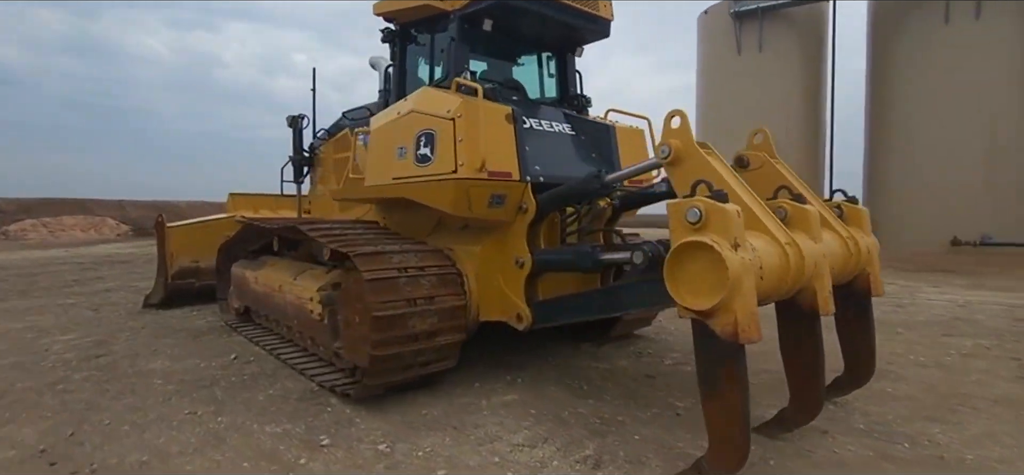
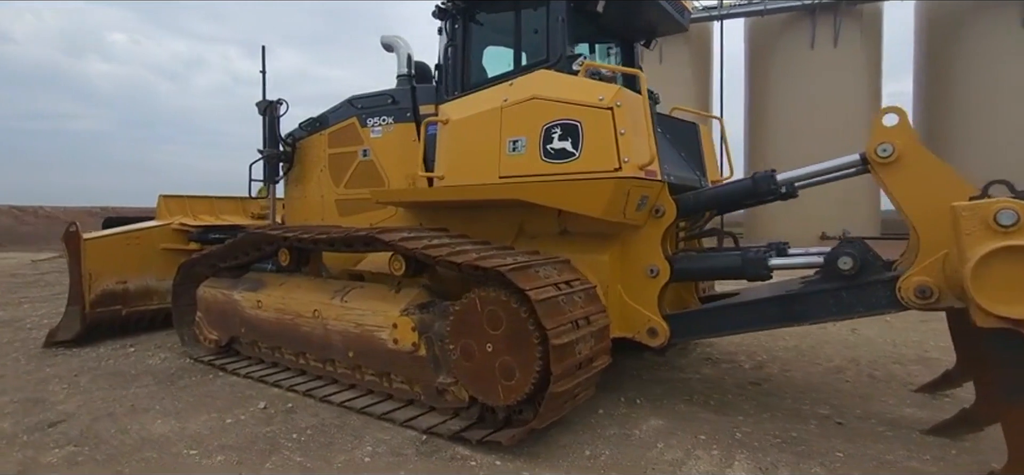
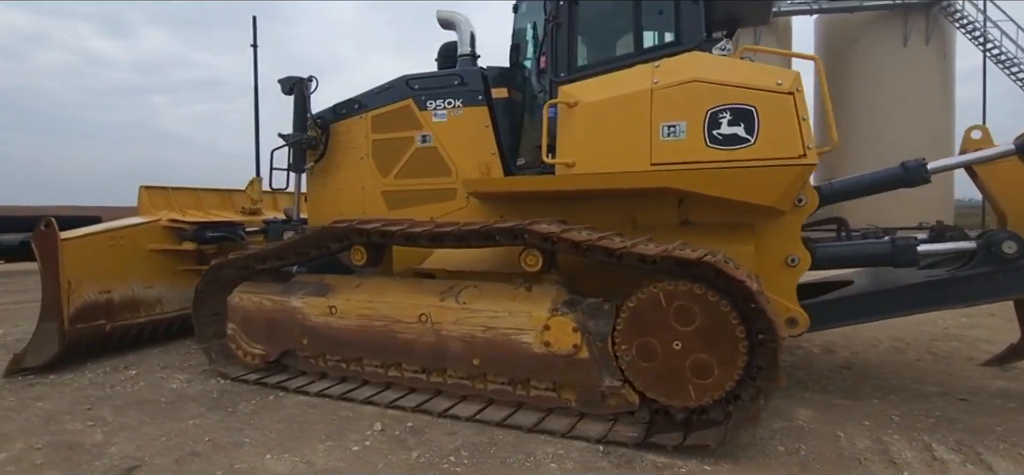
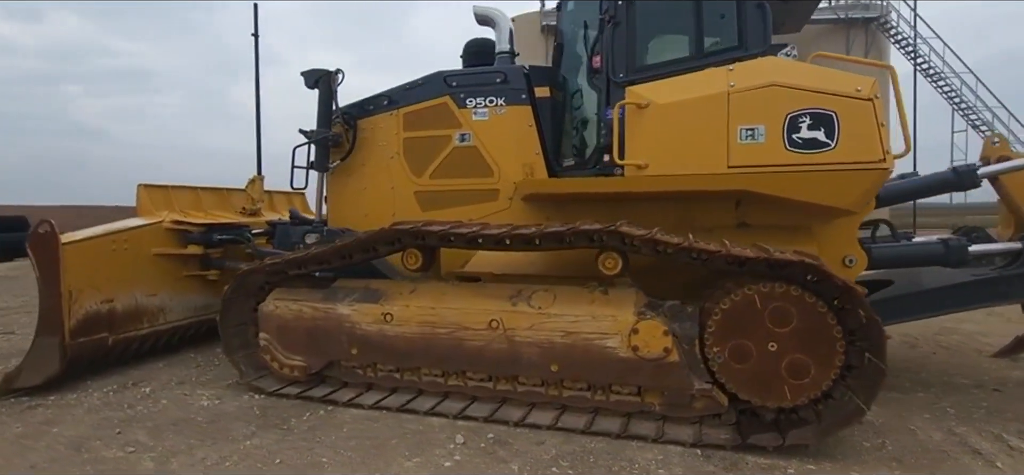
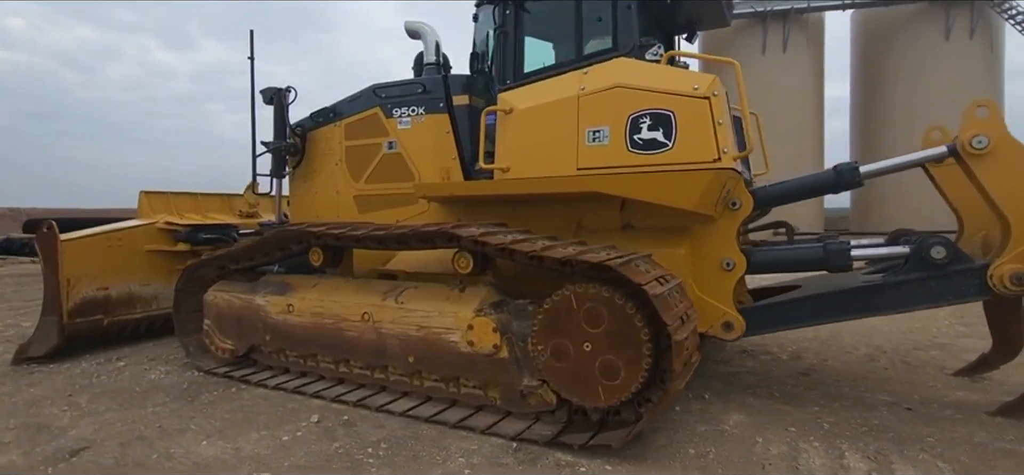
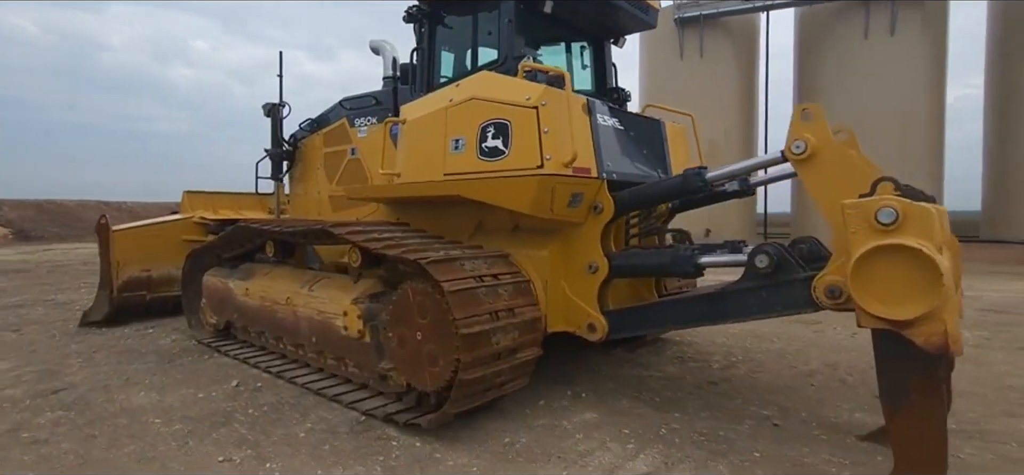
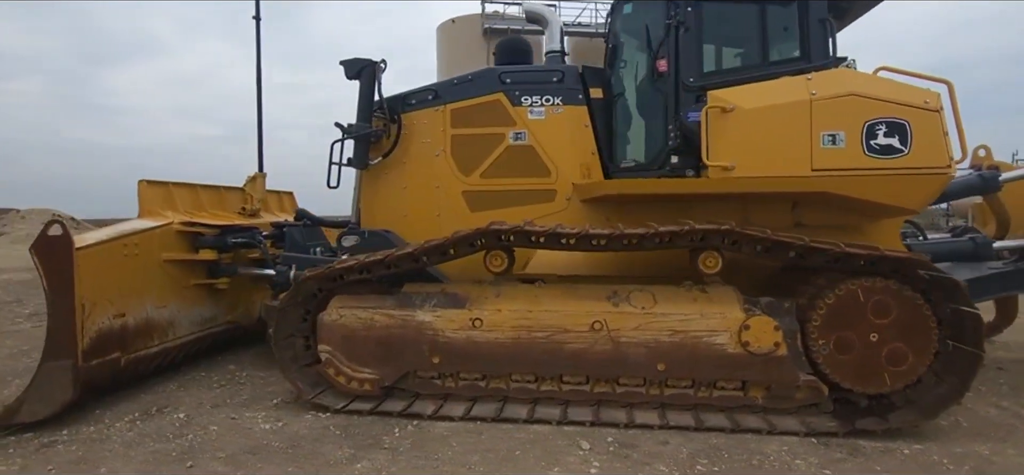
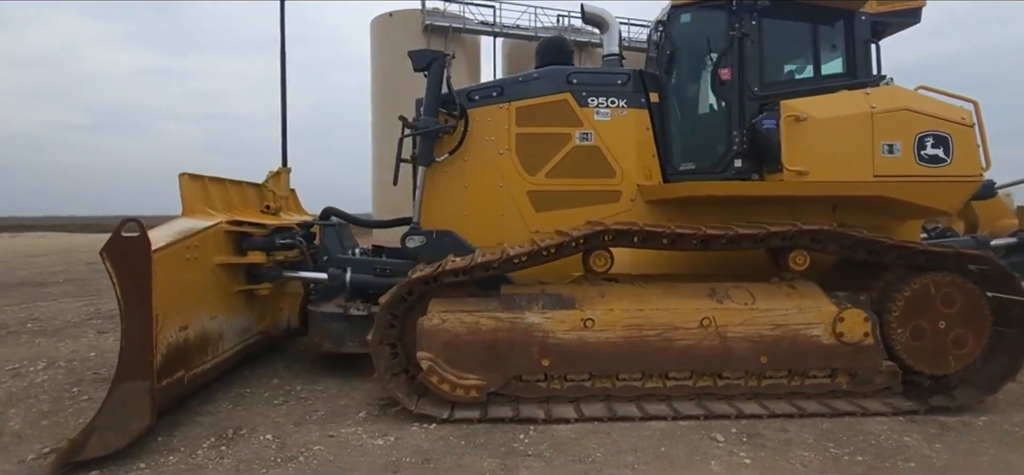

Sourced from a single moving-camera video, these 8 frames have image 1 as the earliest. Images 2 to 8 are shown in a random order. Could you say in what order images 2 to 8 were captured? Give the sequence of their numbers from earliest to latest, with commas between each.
6, 2, 5, 3, 4, 7, 8
